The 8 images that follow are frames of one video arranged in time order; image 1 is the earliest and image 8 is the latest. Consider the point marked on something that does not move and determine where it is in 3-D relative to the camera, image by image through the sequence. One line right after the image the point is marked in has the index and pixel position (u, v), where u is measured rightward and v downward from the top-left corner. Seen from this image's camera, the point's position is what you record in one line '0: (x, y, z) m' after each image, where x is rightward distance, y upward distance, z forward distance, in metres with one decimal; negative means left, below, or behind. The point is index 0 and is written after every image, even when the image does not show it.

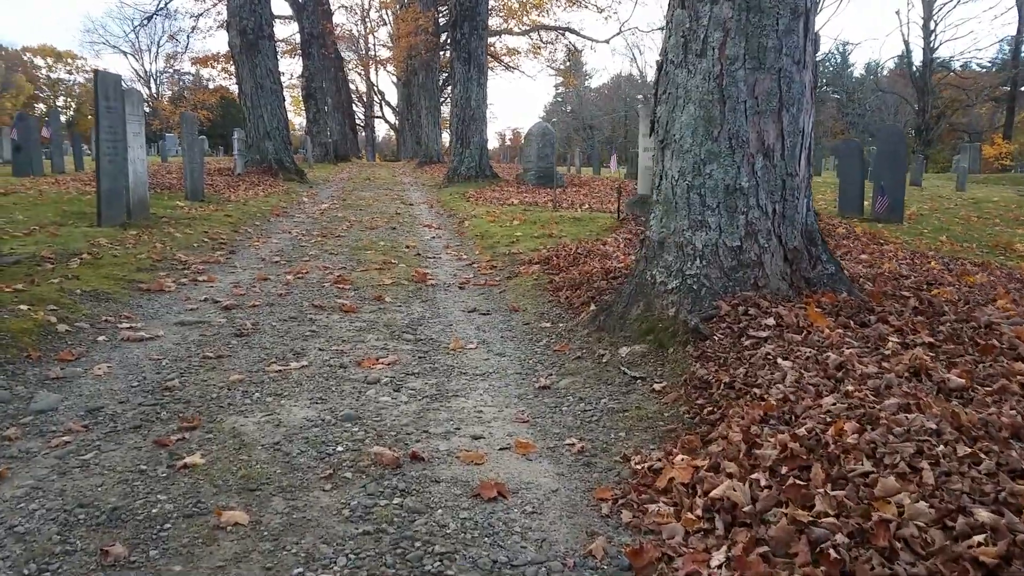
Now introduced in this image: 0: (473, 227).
0: (-0.6, +1.1, +12.5) m
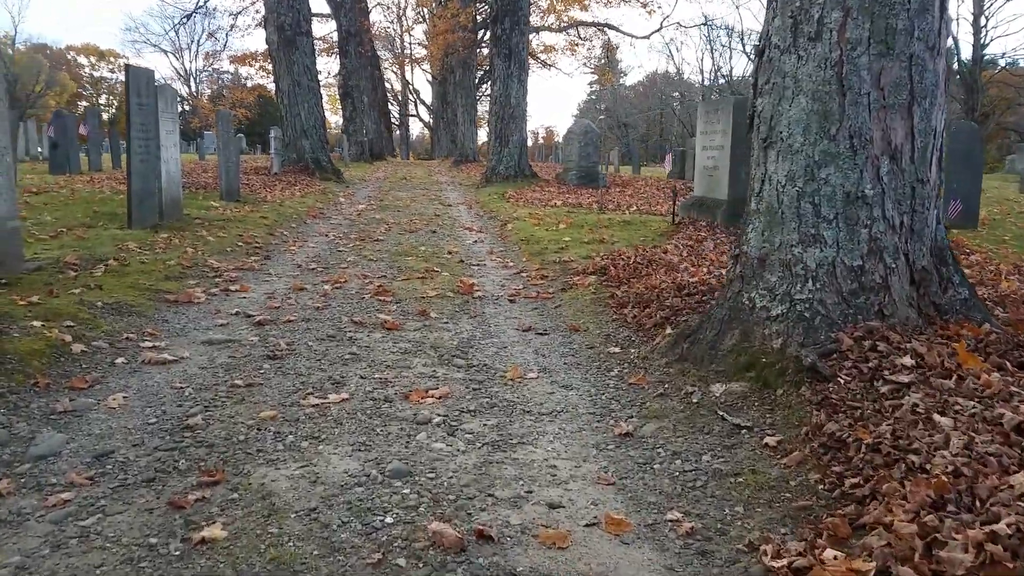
0: (+0.1, +1.0, +11.8) m
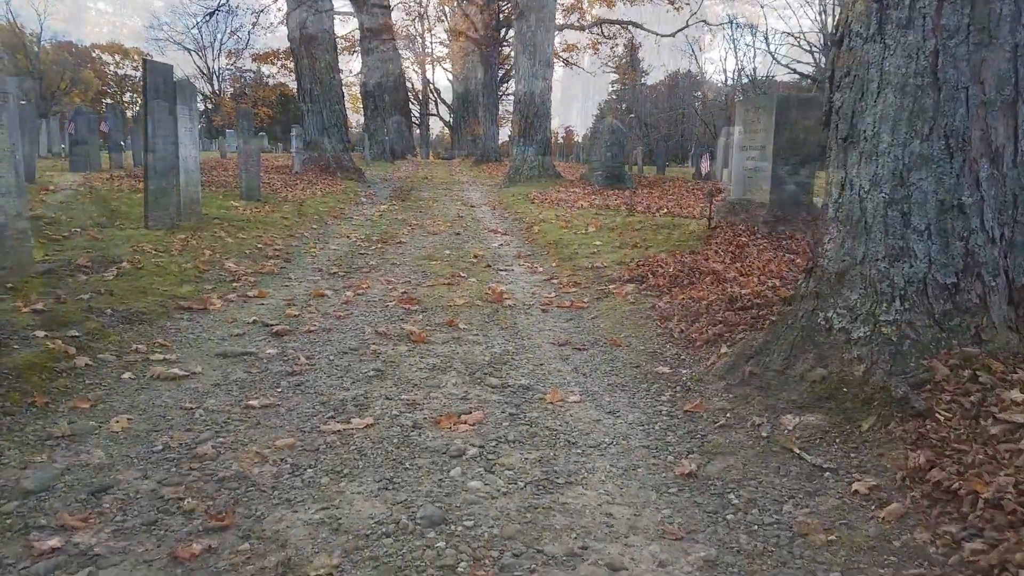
0: (+0.6, +0.9, +11.3) m
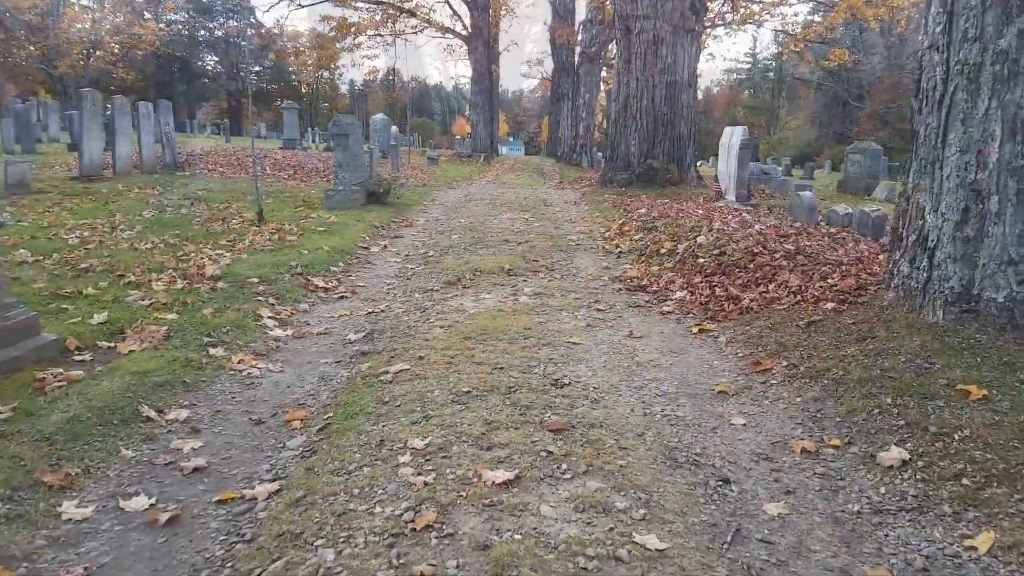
0: (+0.6, +0.7, +10.4) m
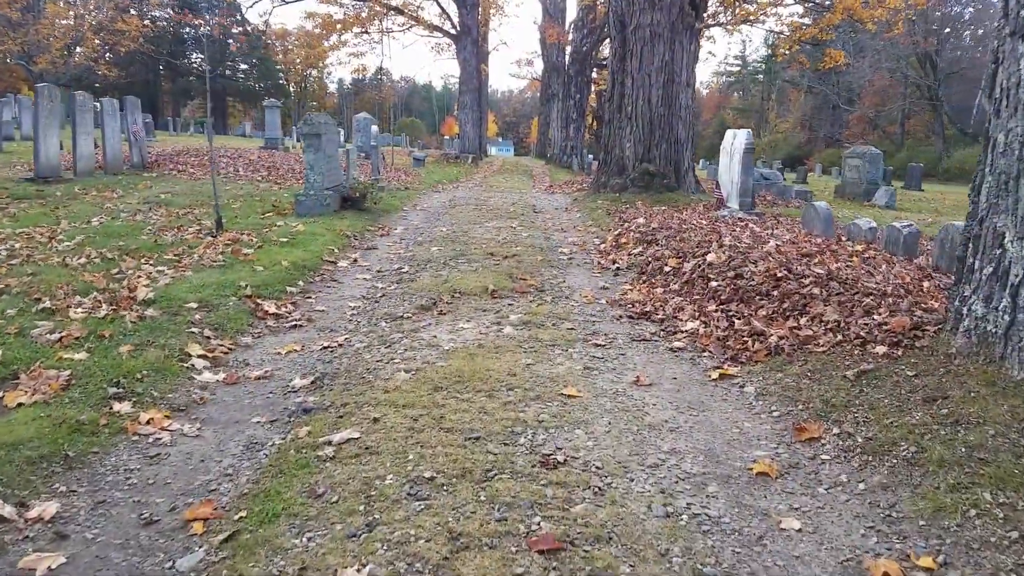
0: (+0.4, +0.5, +9.4) m
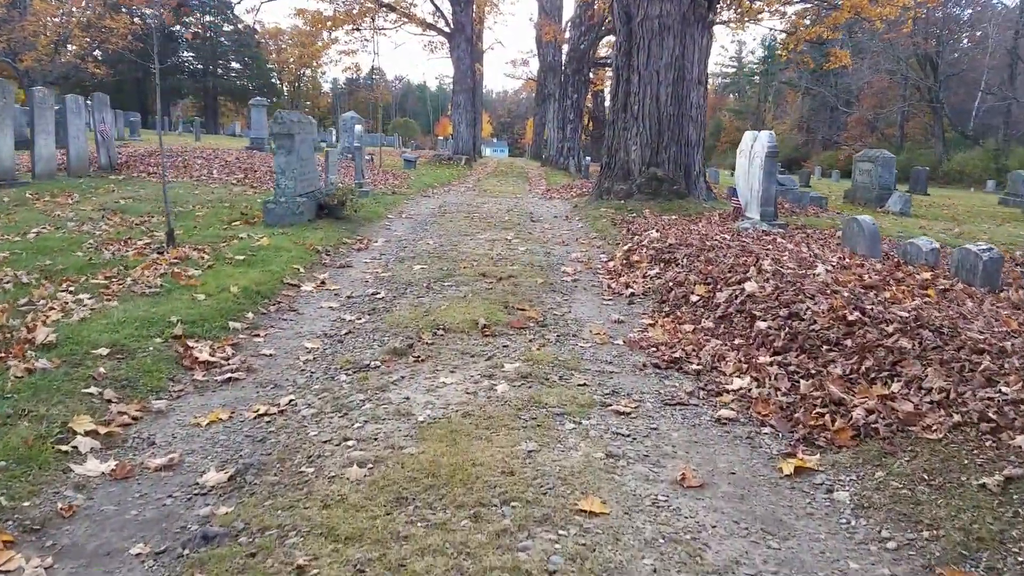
0: (+0.4, +0.2, +8.1) m
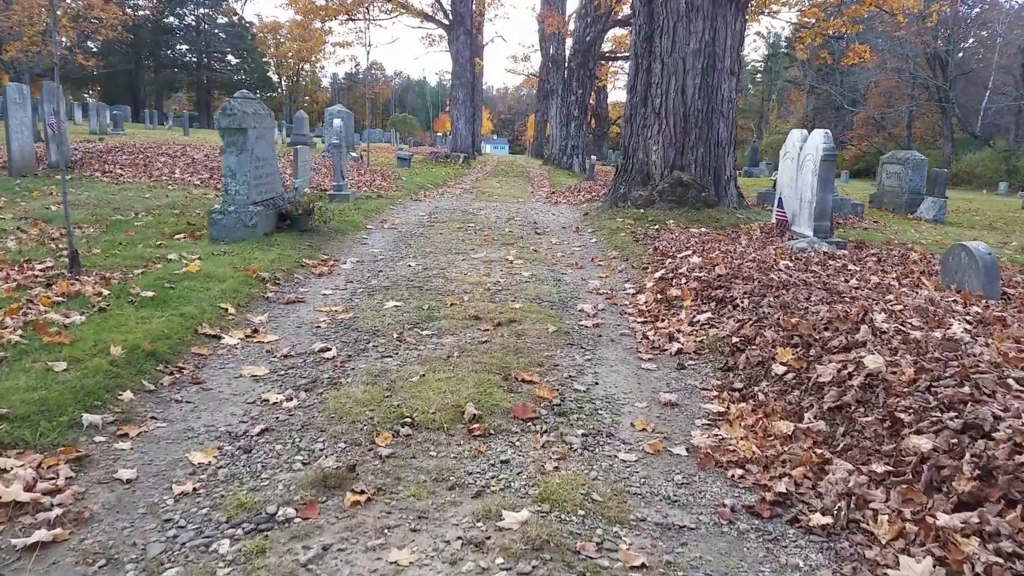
0: (+0.4, -0.2, +6.2) m
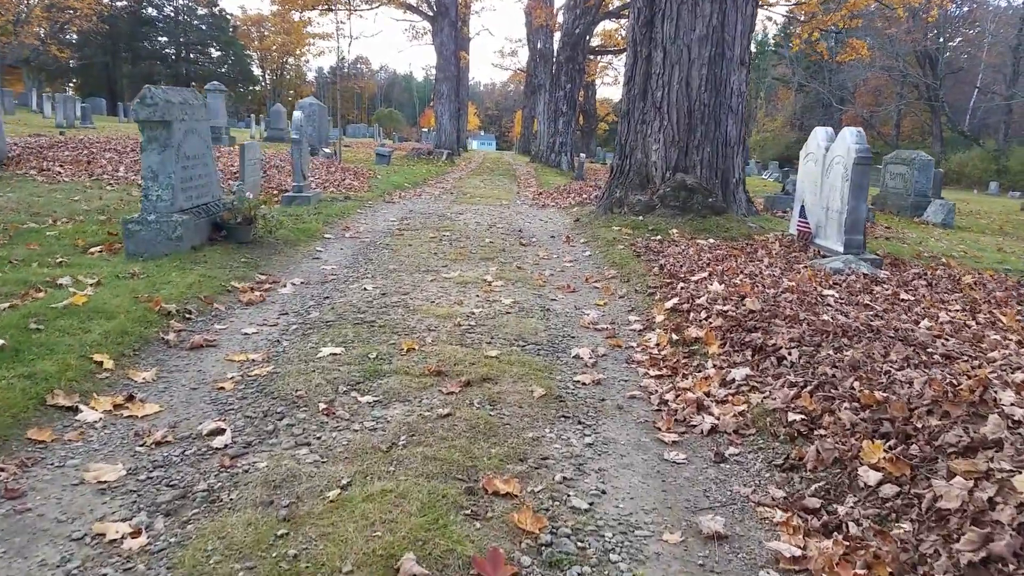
0: (+0.2, -0.5, +4.8) m
